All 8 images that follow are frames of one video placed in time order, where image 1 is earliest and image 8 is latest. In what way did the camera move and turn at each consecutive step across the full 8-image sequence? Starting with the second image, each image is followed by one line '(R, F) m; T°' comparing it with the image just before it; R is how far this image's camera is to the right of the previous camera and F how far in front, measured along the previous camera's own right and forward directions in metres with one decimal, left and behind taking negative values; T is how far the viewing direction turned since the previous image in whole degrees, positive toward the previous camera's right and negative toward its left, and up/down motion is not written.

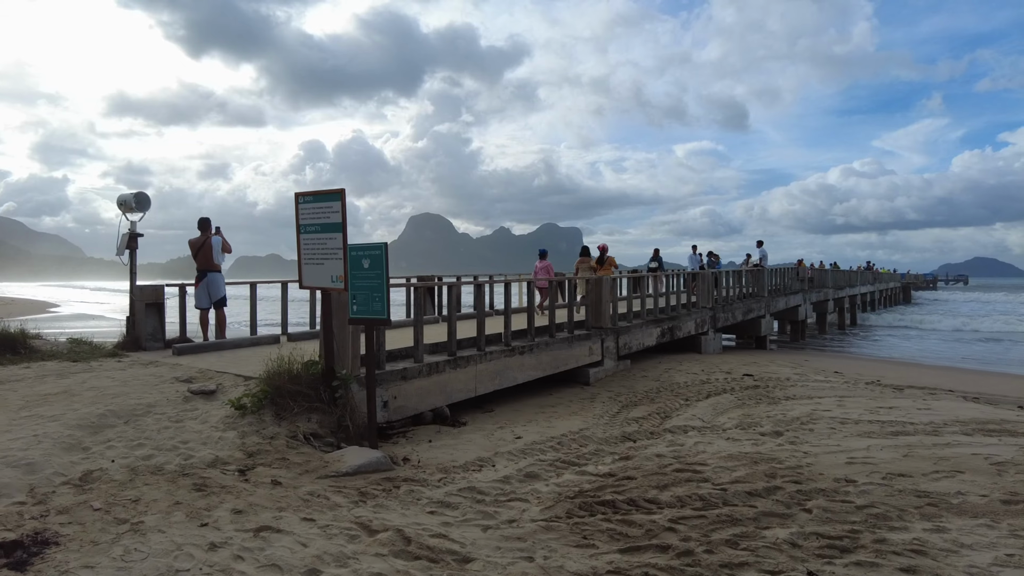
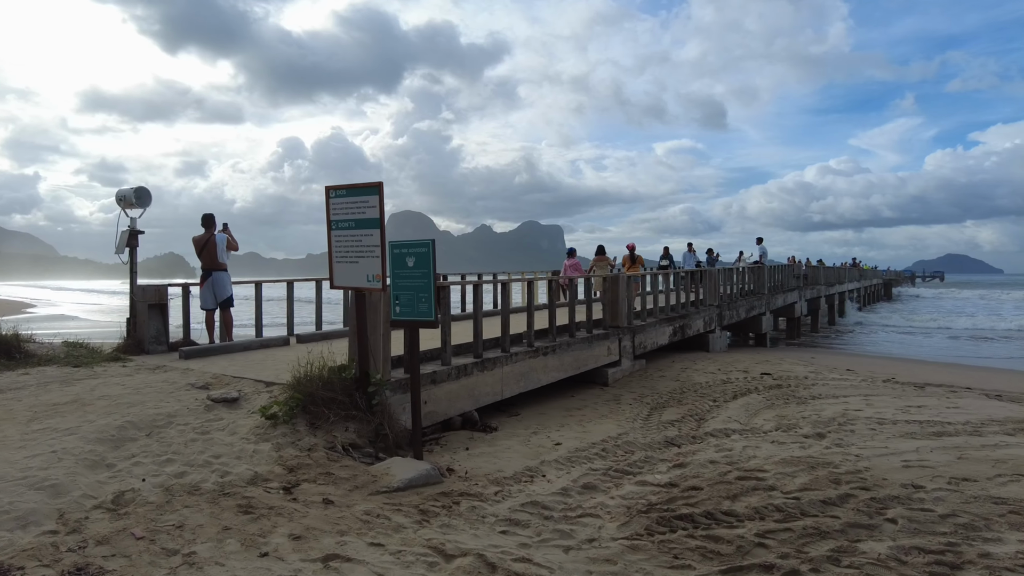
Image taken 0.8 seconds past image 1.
(-0.5, +0.3) m; +2°
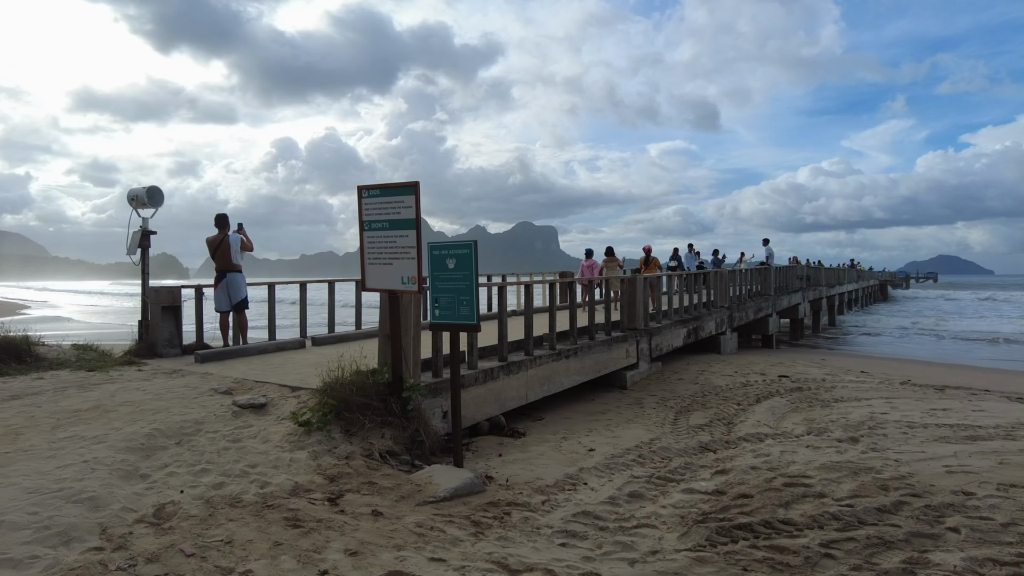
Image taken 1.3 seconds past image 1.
(-0.4, +0.1) m; +1°
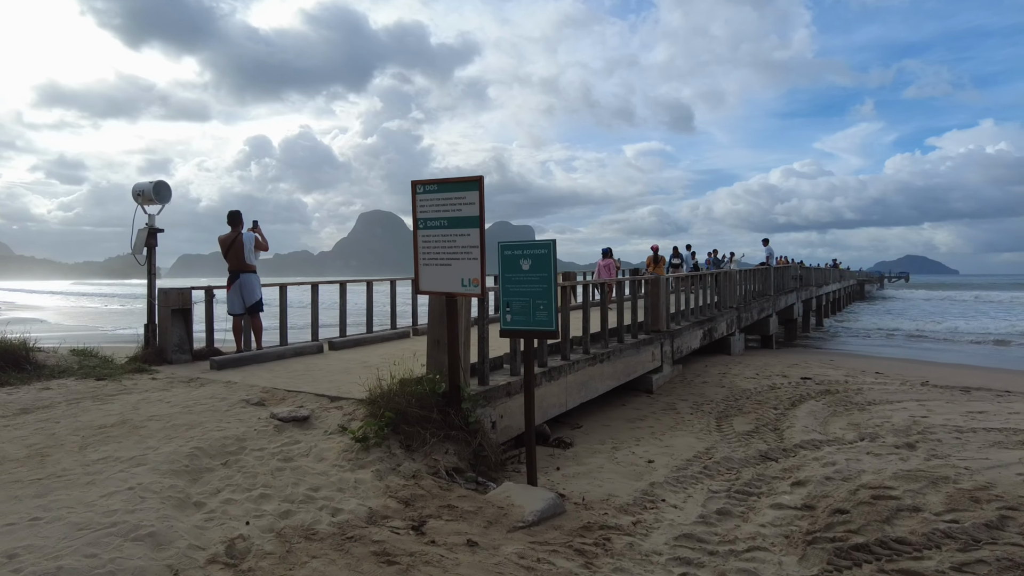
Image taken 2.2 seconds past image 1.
(-0.7, +0.4) m; +2°
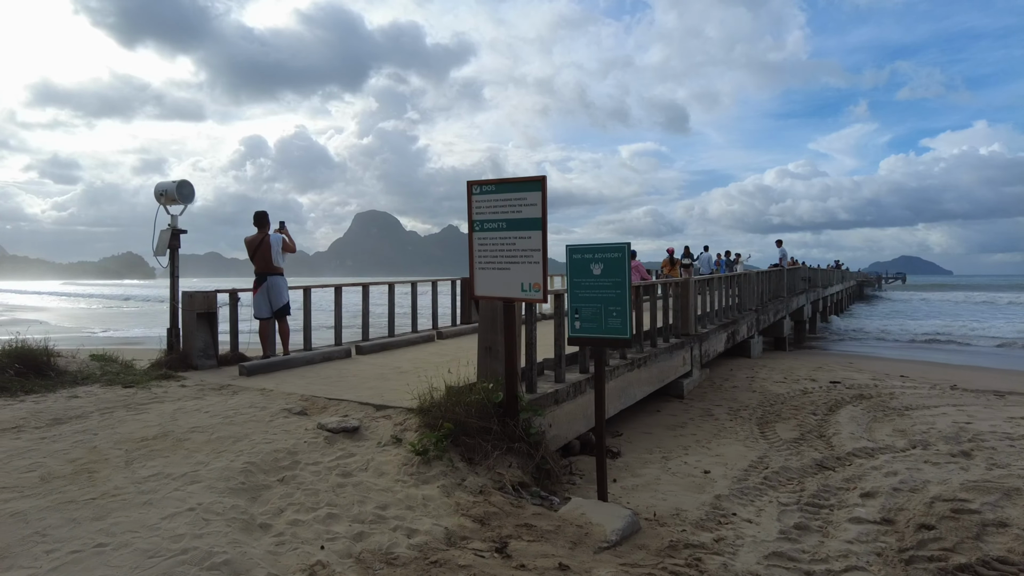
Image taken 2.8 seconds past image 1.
(-0.5, +0.2) m; 0°
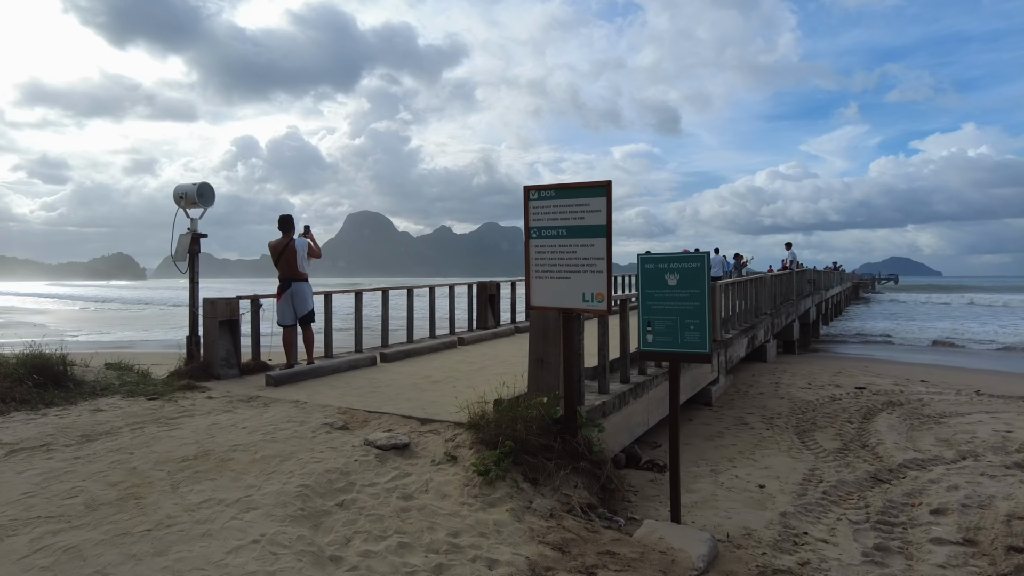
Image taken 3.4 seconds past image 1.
(-0.5, +0.2) m; +1°
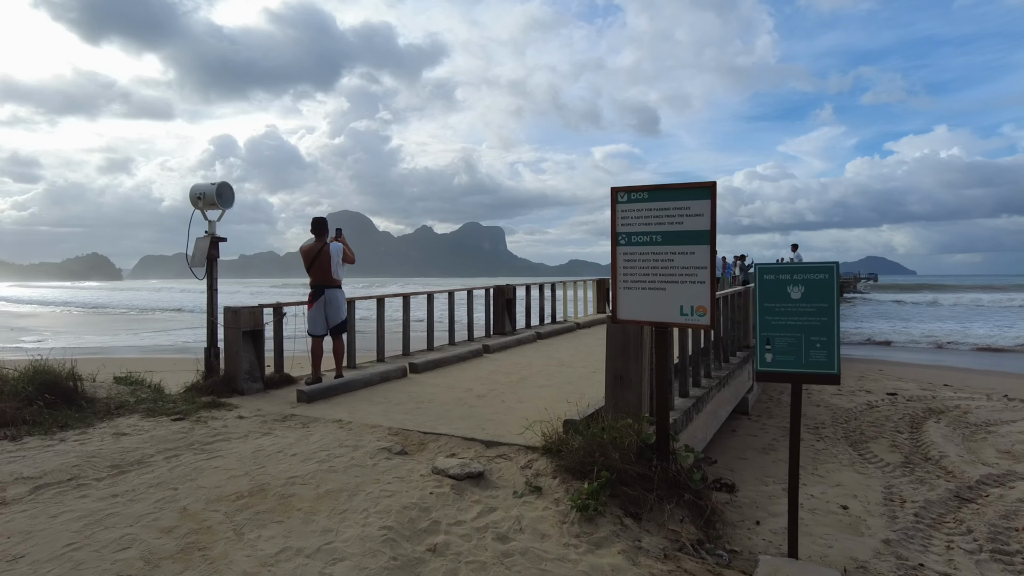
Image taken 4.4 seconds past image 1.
(-0.7, +0.4) m; +2°
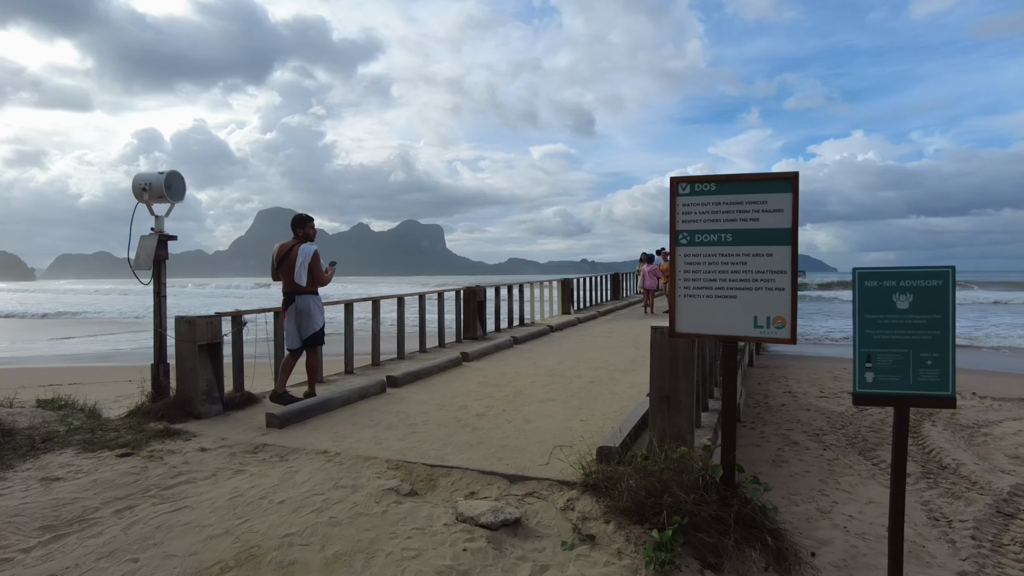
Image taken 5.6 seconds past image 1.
(-0.5, +0.7) m; +5°
